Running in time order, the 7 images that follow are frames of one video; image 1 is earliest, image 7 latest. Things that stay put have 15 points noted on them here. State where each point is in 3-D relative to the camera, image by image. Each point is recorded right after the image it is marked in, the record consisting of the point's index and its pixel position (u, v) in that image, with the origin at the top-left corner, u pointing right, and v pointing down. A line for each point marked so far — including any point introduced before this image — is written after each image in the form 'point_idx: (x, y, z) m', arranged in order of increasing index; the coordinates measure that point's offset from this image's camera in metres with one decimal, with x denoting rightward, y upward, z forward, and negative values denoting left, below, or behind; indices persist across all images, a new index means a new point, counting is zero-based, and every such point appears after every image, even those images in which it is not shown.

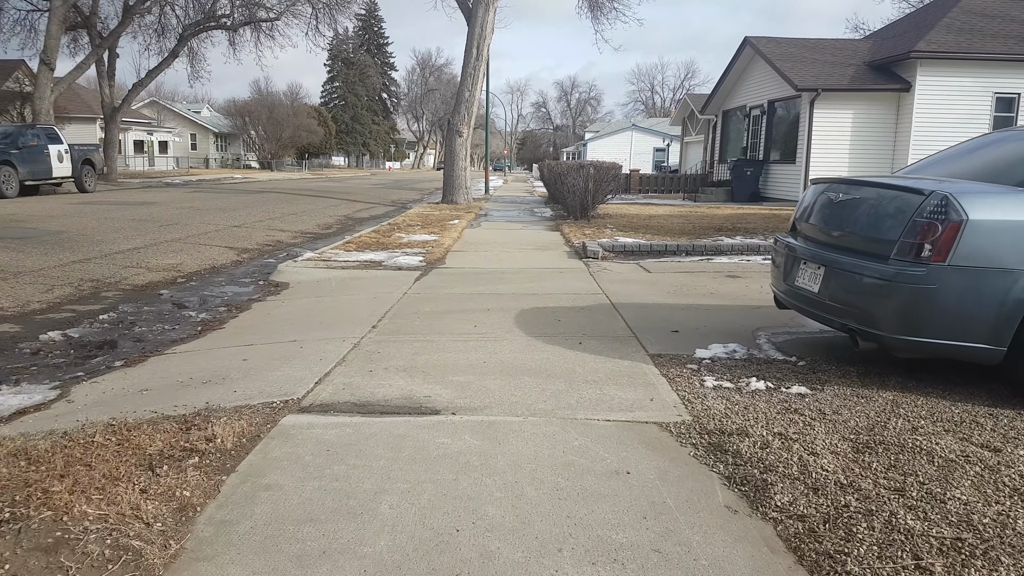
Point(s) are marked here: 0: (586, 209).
0: (+2.1, +2.2, +16.8) m
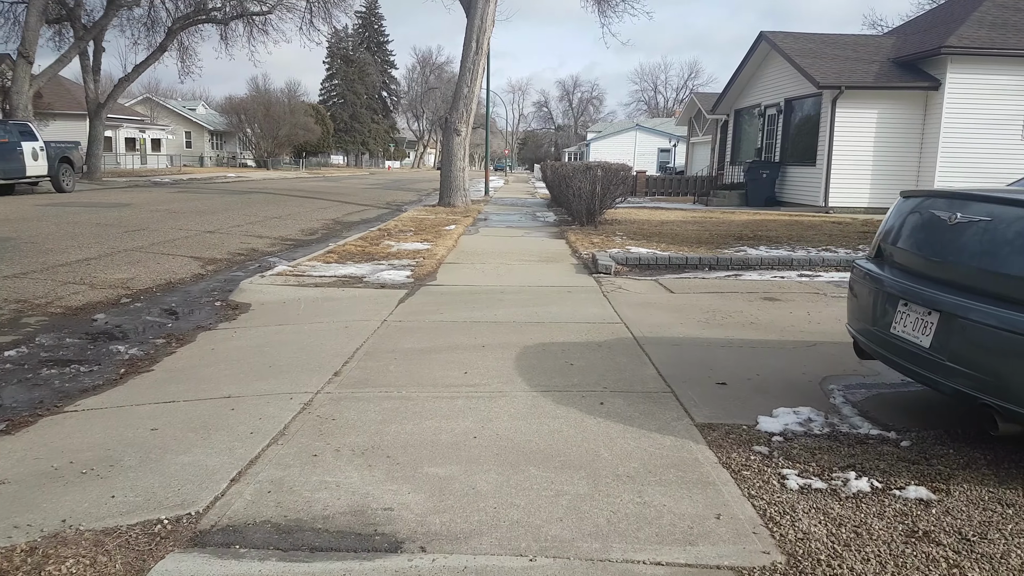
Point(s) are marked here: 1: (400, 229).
0: (+2.1, +1.9, +15.5) m
1: (-2.8, +1.4, +14.6) m
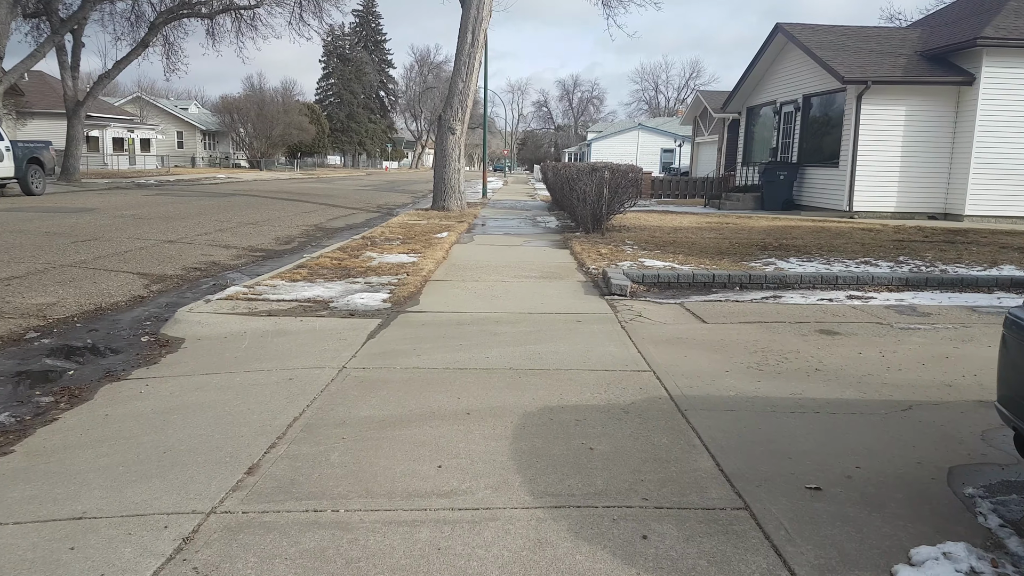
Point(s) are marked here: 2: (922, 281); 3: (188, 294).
0: (+2.1, +1.6, +14.1) m
1: (-2.8, +1.1, +13.2) m
2: (+5.8, +0.1, +8.4) m
3: (-4.4, -0.1, +8.0) m
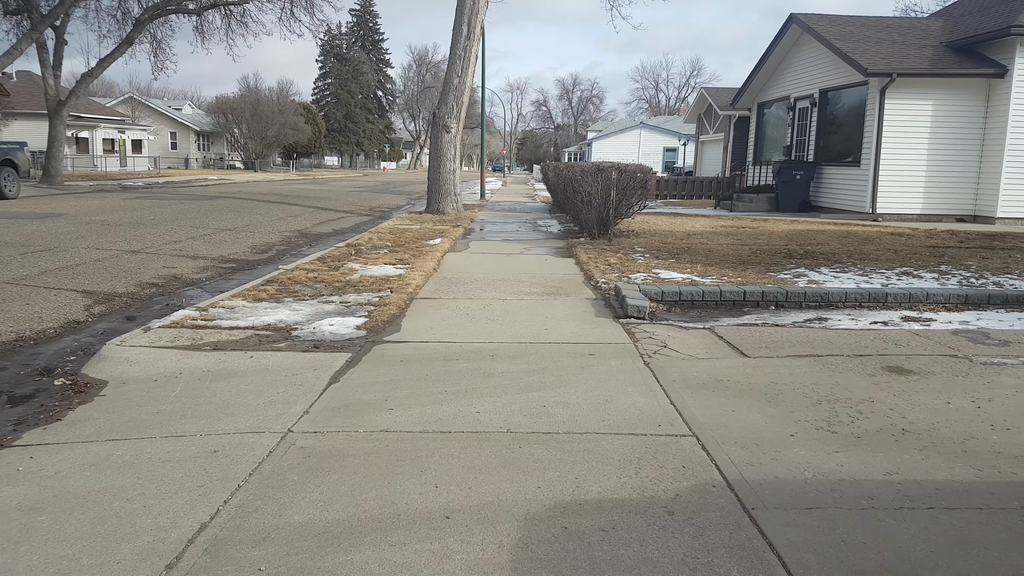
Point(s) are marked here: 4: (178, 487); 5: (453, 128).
0: (+2.0, +1.4, +13.0) m
1: (-2.9, +0.9, +12.0) m
2: (+5.8, -0.1, +7.3) m
3: (-4.4, -0.3, +6.9) m
4: (-1.8, -1.0, +3.2) m
5: (-1.8, +4.9, +18.1) m
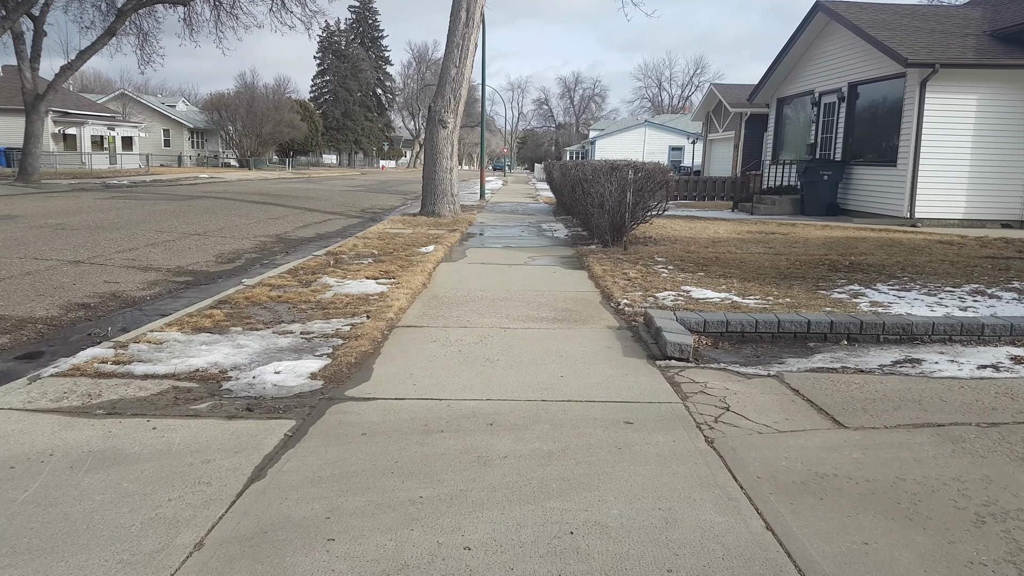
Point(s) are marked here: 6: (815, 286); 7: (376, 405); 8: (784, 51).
0: (+2.1, +1.1, +11.5) m
1: (-2.8, +0.6, +10.6) m
2: (+5.9, -0.4, +5.8) m
3: (-4.3, -0.6, +5.4) m
4: (-1.7, -1.3, +1.7) m
5: (-1.8, +4.7, +16.7) m
6: (+4.3, 0.0, +8.4) m
7: (-0.9, -0.8, +4.1) m
8: (+8.8, +7.7, +19.2) m
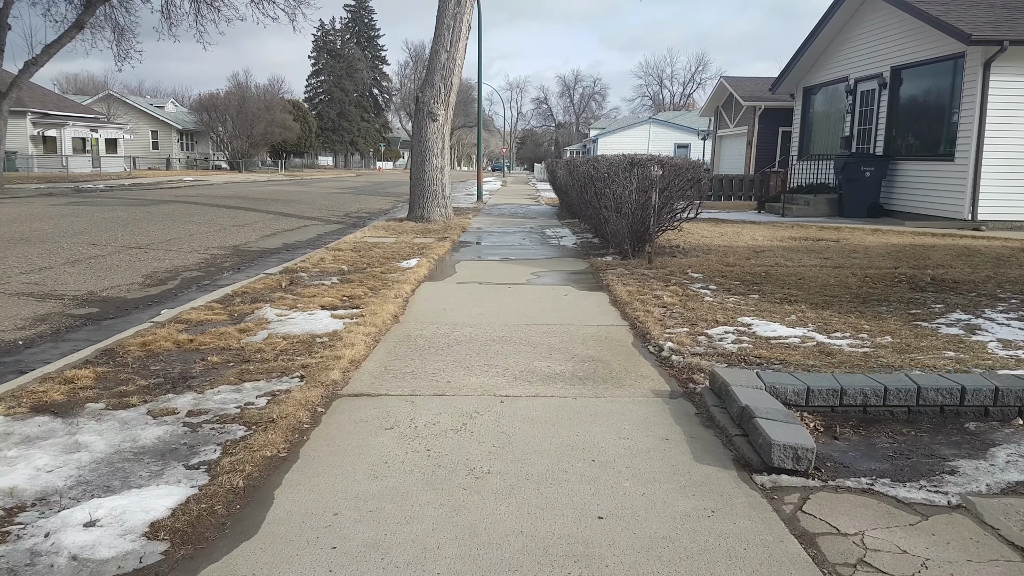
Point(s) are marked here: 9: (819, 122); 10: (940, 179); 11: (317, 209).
0: (+2.1, +0.8, +9.5) m
1: (-2.8, +0.2, +8.6) m
2: (+5.9, -0.7, +3.8) m
3: (-4.3, -1.0, +3.4) m
4: (-1.7, -1.7, -0.3) m
5: (-1.8, +4.3, +14.7) m
6: (+4.3, -0.3, +6.4) m
7: (-0.9, -1.2, +2.1) m
8: (+8.8, +7.4, +17.2) m
9: (+9.6, +5.2, +18.4) m
10: (+9.8, +2.5, +13.5) m
11: (-6.6, +2.7, +20.1) m
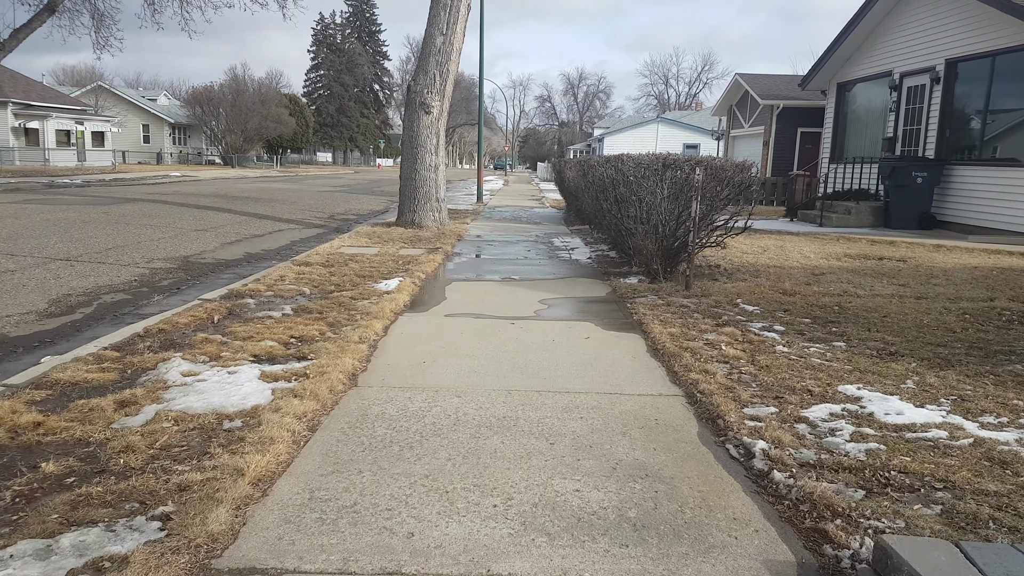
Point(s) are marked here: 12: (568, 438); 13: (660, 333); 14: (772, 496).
0: (+2.1, +0.4, +7.8) m
1: (-2.8, -0.1, +6.8) m
2: (+5.9, -1.2, +2.1) m
3: (-4.3, -1.3, +1.7) m
4: (-1.7, -2.0, -2.0) m
5: (-1.7, +4.0, +12.9) m
6: (+4.3, -0.7, +4.7) m
7: (-0.9, -1.5, +0.4) m
8: (+8.9, +7.0, +15.5) m
9: (+9.7, +4.7, +16.7) m
10: (+9.8, +2.0, +11.7) m
11: (-6.5, +2.4, +18.3) m
12: (+0.3, -0.9, +3.5) m
13: (+1.4, -0.4, +5.4) m
14: (+1.2, -1.0, +2.9) m
